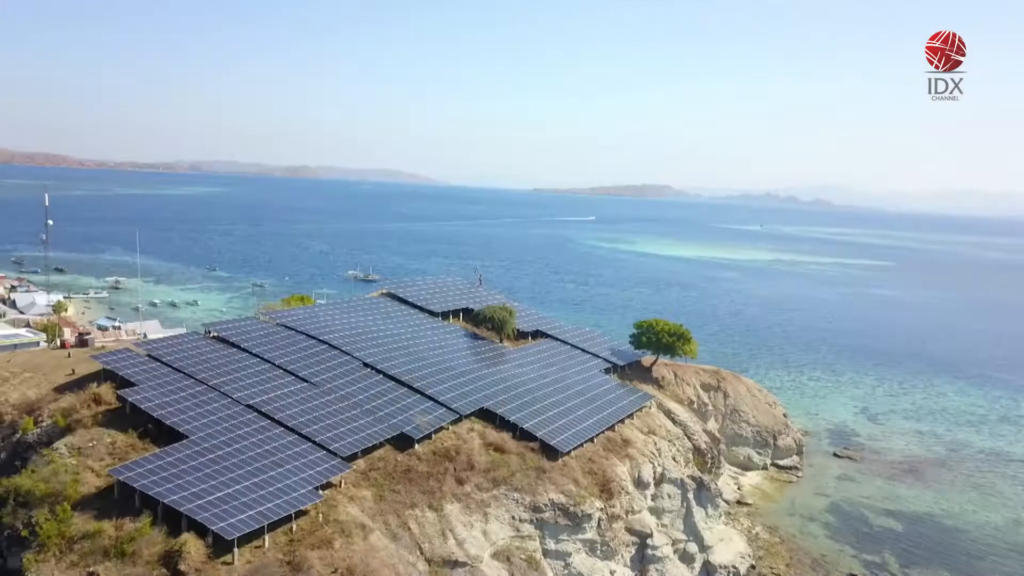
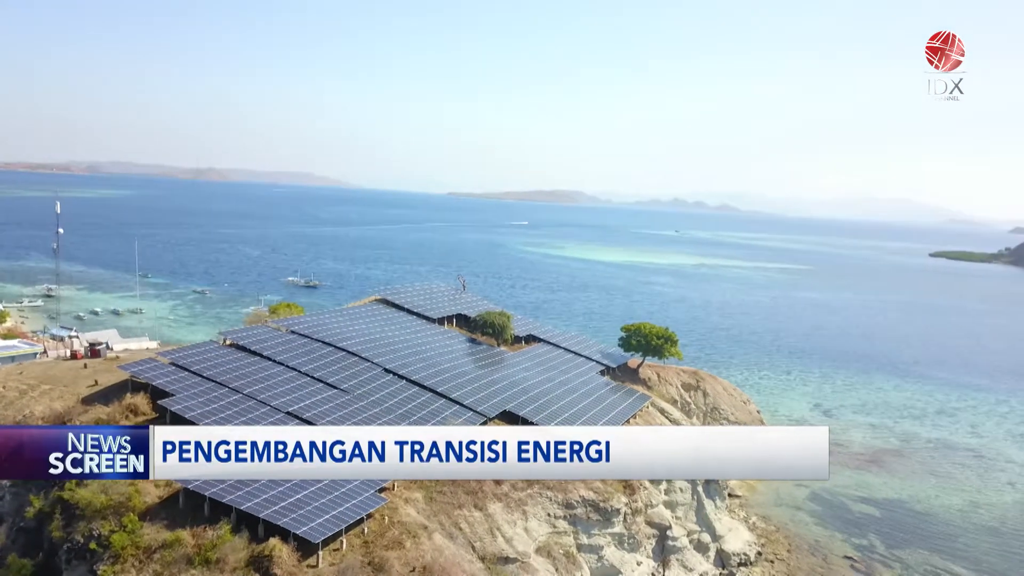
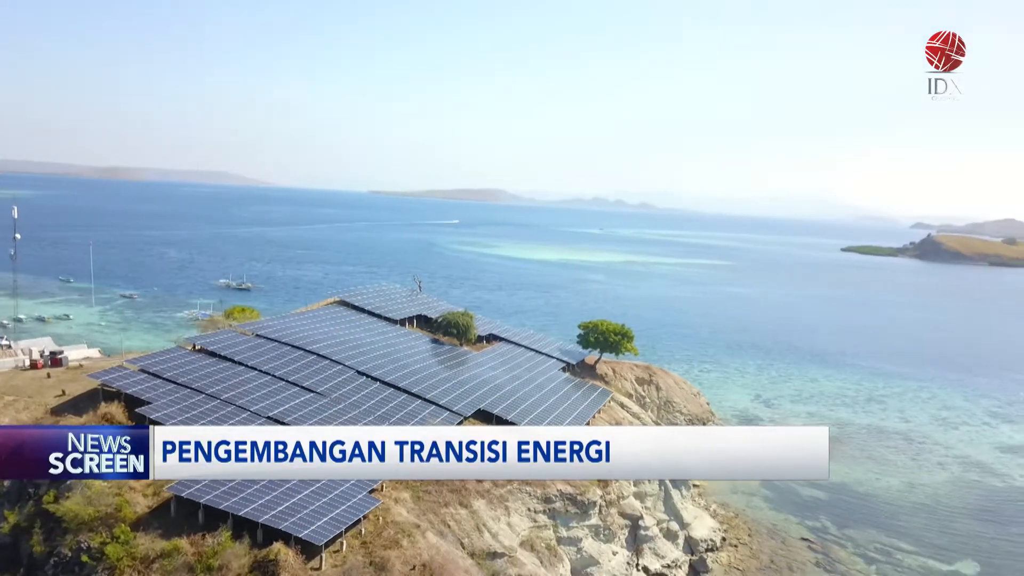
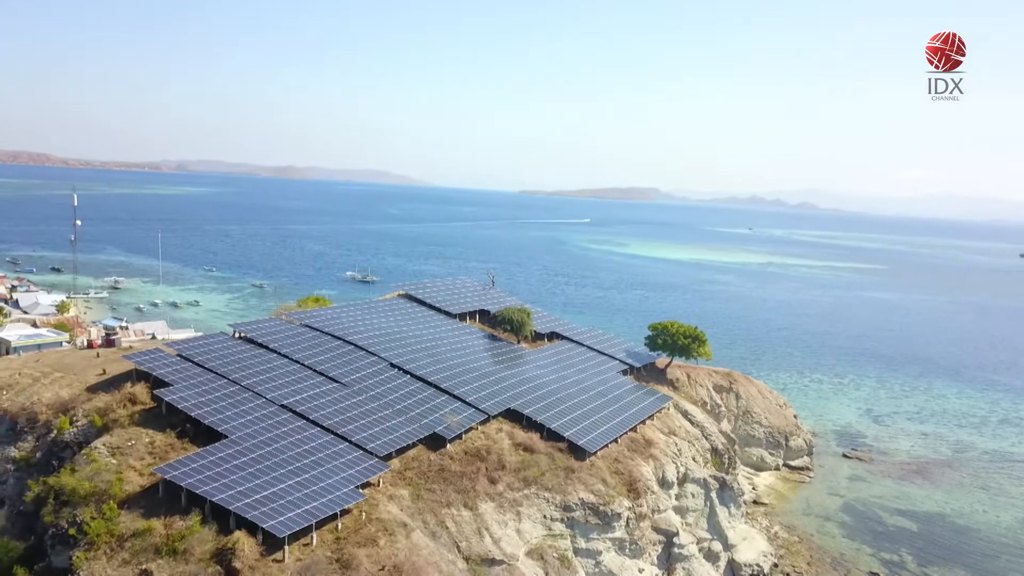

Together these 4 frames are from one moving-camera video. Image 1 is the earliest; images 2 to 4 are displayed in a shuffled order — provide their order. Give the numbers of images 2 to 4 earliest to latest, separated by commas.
4, 2, 3
